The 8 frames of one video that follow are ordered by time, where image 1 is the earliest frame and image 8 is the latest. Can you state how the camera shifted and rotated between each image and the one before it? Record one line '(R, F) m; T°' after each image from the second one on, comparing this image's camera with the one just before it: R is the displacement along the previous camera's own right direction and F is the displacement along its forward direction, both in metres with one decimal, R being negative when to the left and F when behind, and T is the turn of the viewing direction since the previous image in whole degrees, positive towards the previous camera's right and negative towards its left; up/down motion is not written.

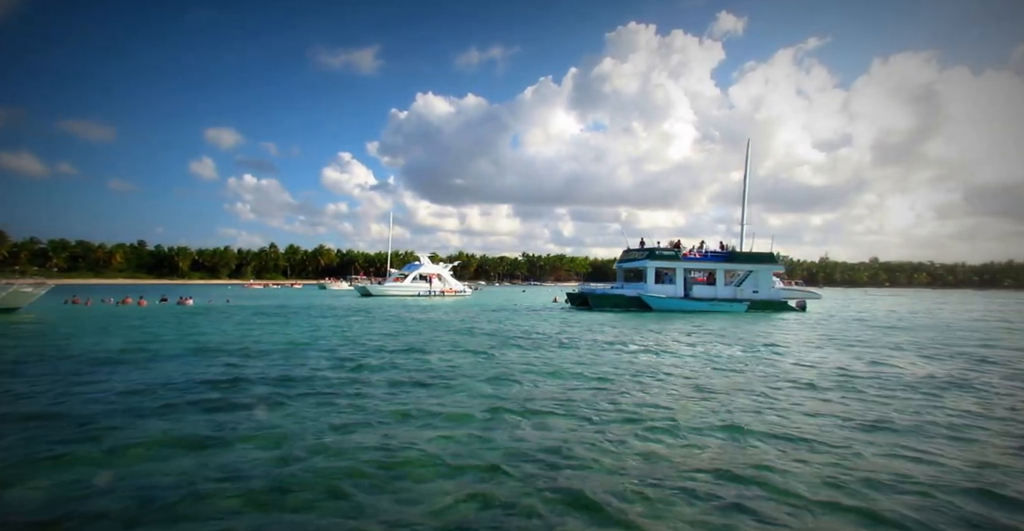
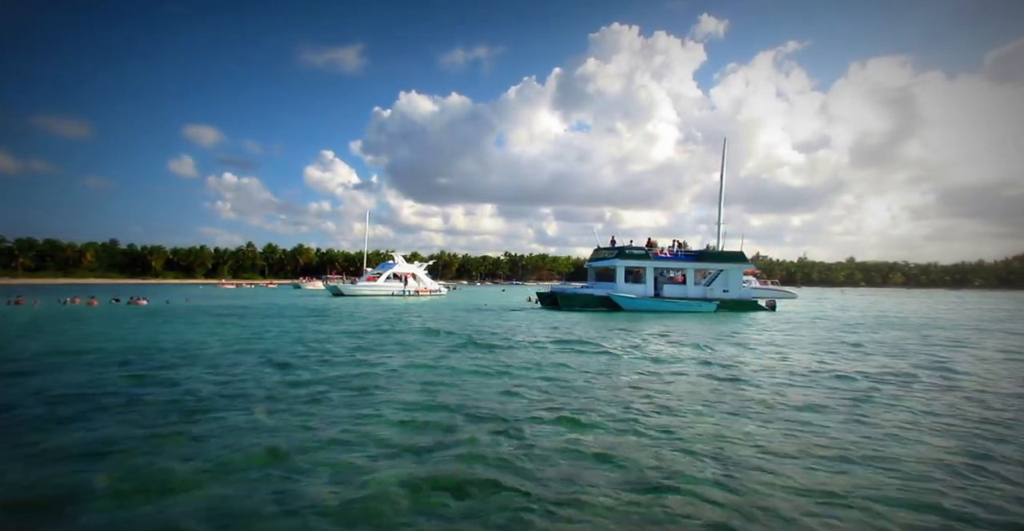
(+0.6, +0.2) m; +2°
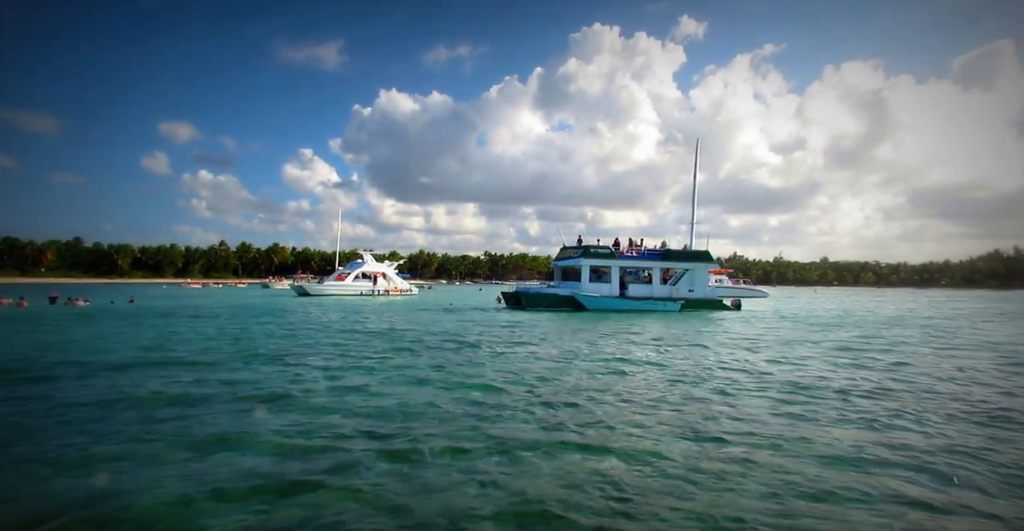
(+0.7, +0.3) m; +2°
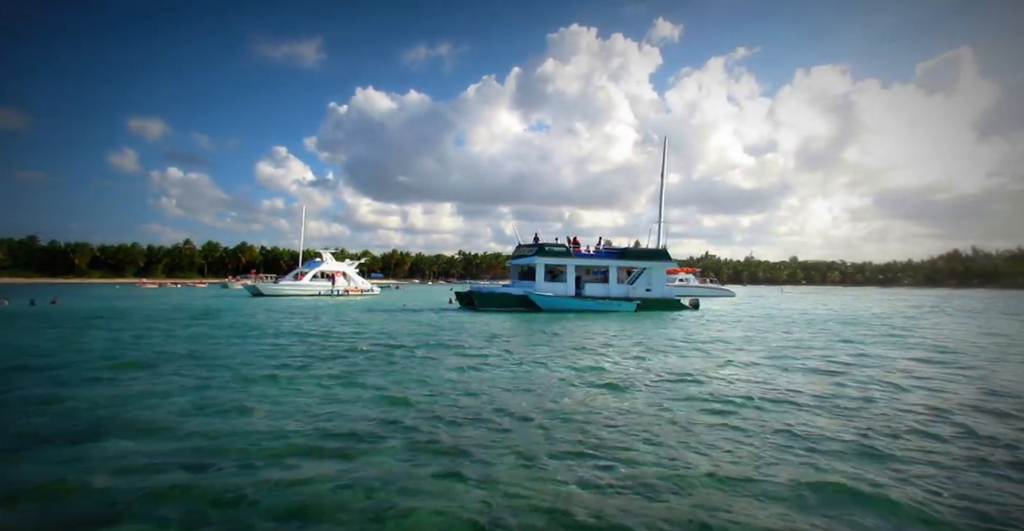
(+0.9, +0.4) m; +2°
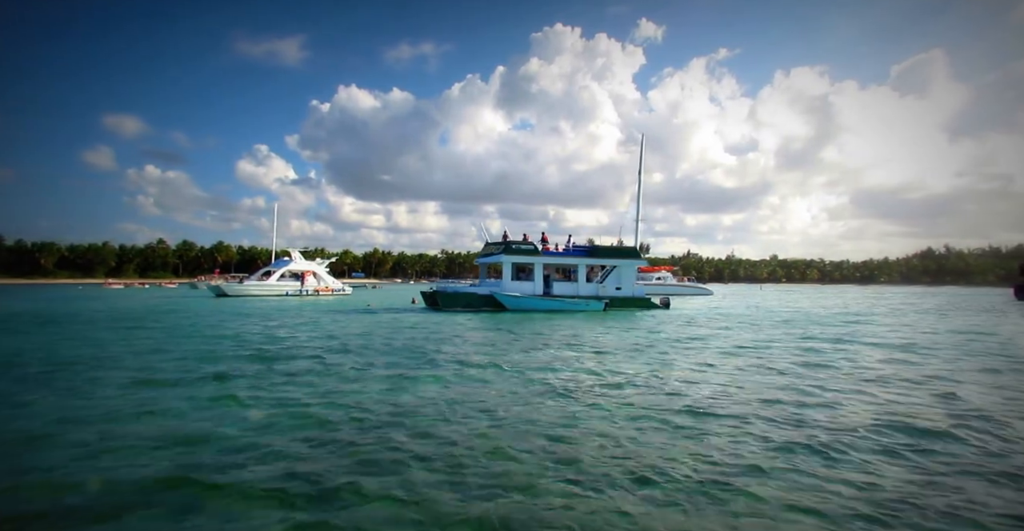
(+0.7, +0.5) m; +2°
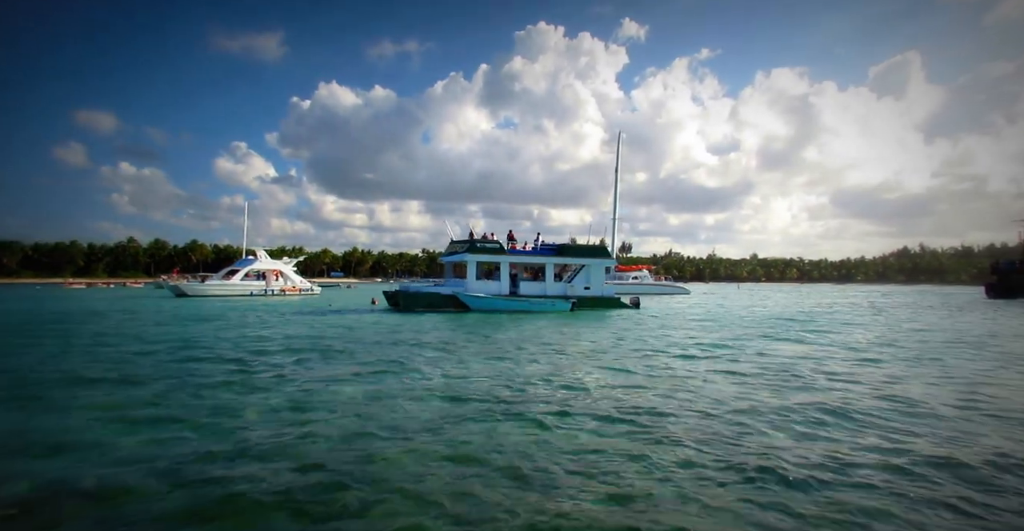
(+0.7, +0.7) m; +2°
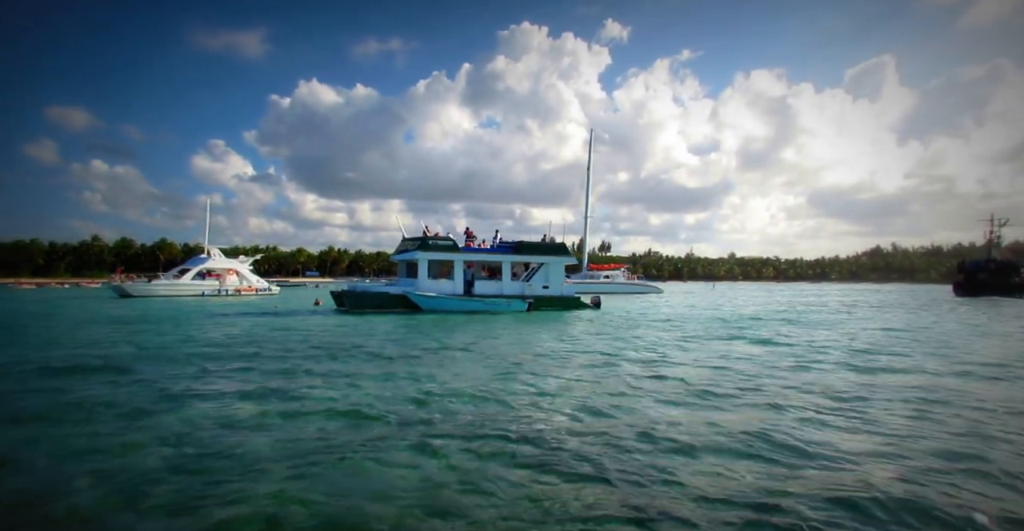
(+1.0, +0.9) m; +2°
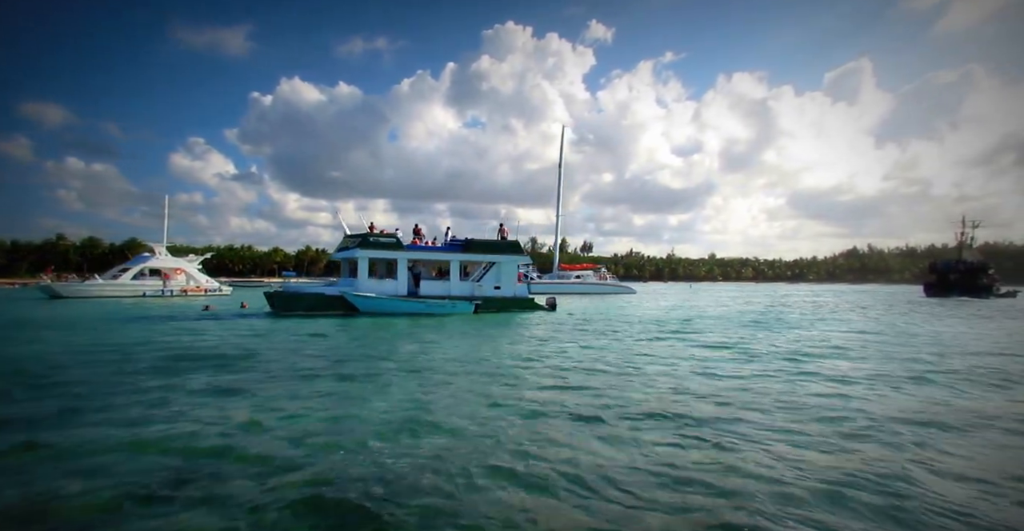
(+1.3, +1.2) m; +1°
